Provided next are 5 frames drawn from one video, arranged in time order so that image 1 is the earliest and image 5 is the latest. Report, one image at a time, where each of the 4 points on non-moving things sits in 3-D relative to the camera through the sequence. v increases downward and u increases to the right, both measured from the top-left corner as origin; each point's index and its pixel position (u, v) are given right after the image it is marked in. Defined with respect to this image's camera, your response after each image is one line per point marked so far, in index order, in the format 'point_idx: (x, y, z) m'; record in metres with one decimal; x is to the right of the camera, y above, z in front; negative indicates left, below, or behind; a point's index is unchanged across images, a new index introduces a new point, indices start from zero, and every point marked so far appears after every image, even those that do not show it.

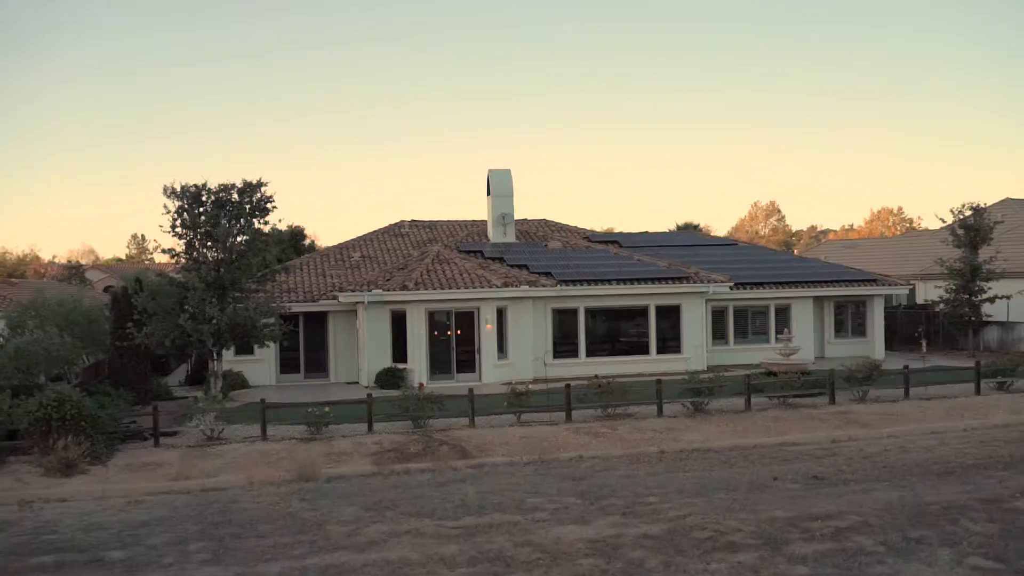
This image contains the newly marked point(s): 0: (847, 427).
0: (+6.1, -2.5, +15.6) m
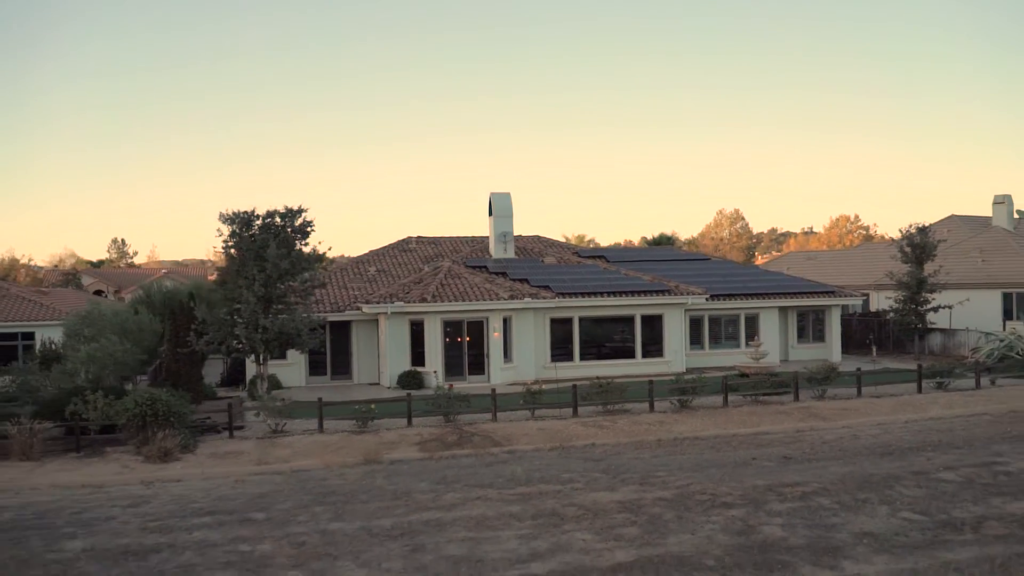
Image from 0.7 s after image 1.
0: (+6.5, -2.9, +18.7) m
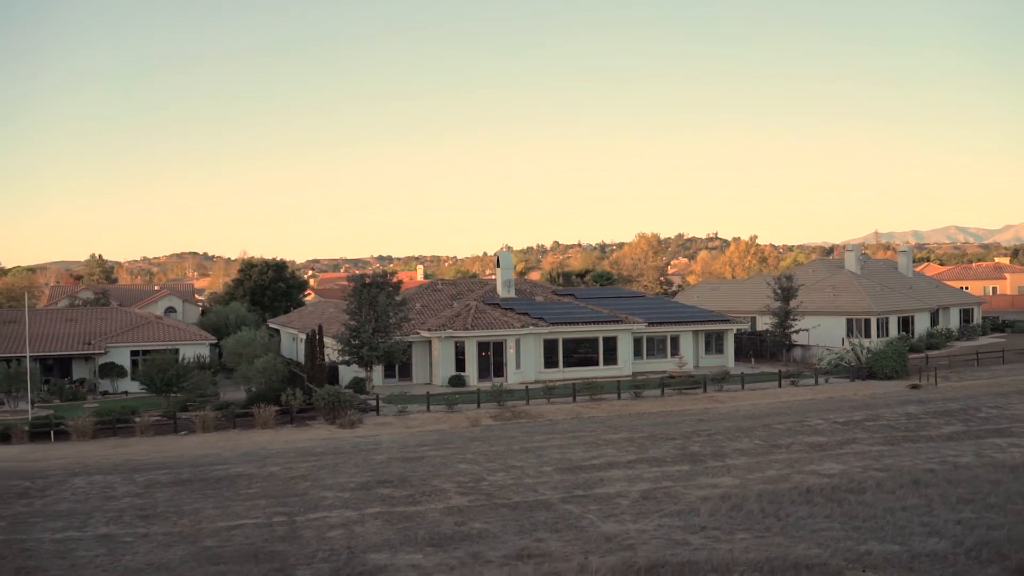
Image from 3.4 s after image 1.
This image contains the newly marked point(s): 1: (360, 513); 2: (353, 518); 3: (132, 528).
0: (+7.5, -4.3, +32.0) m
1: (-3.4, -5.0, +19.1) m
2: (-3.5, -5.1, +18.8) m
3: (-8.0, -5.1, +18.1) m
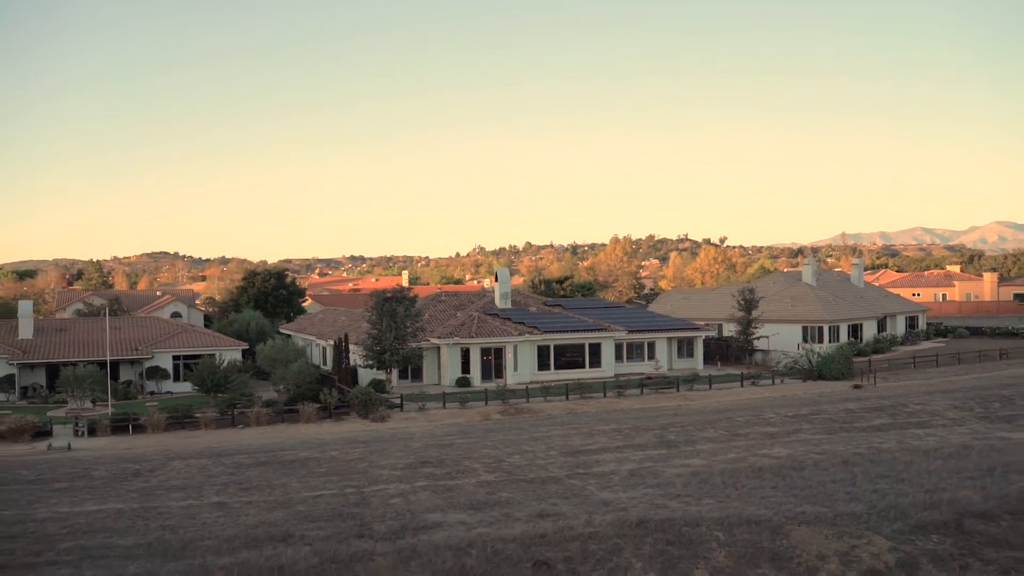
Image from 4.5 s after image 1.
0: (+7.6, -5.0, +37.7) m
1: (-2.9, -5.7, +24.4) m
2: (-3.0, -5.7, +24.1) m
3: (-7.5, -5.7, +23.3) m
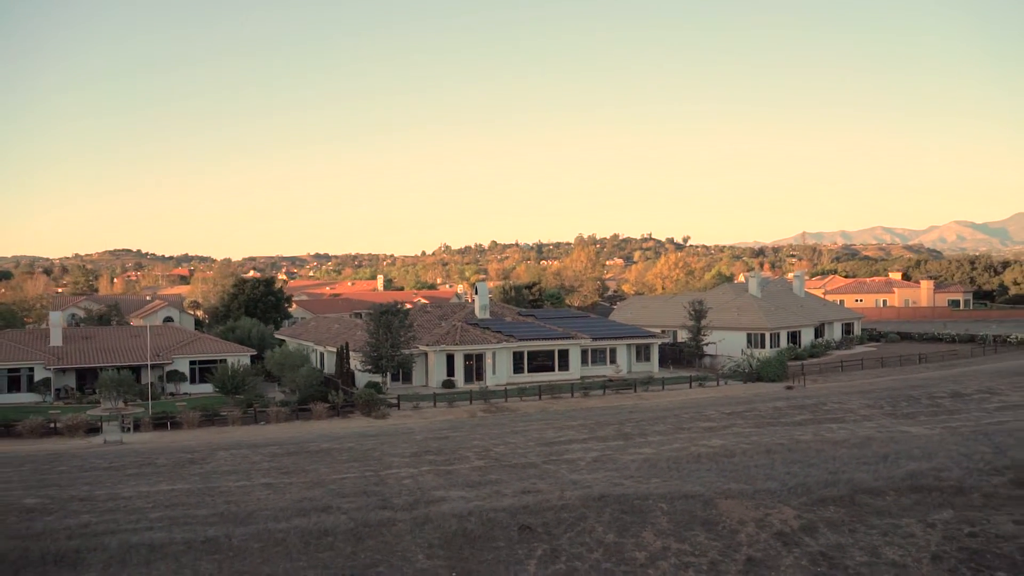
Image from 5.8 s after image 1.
0: (+6.6, -5.8, +44.0) m
1: (-3.3, -6.5, +30.3) m
2: (-3.4, -6.5, +30.0) m
3: (-7.9, -6.5, +29.0) m
